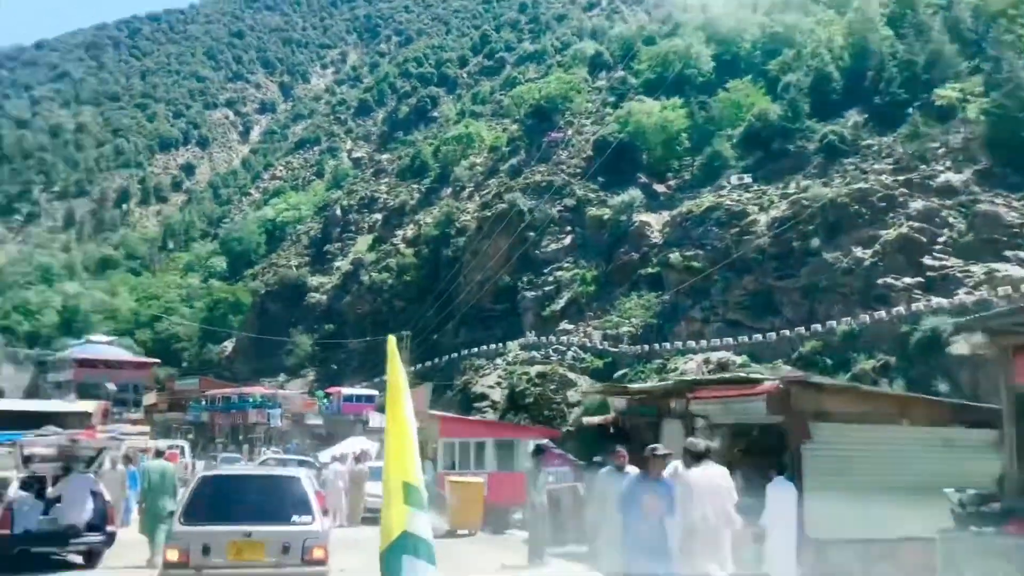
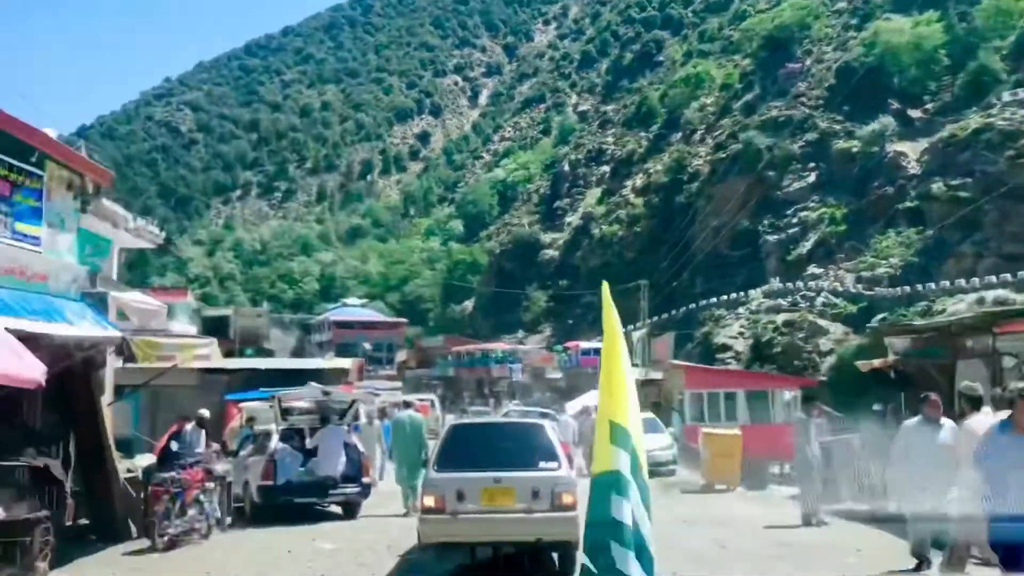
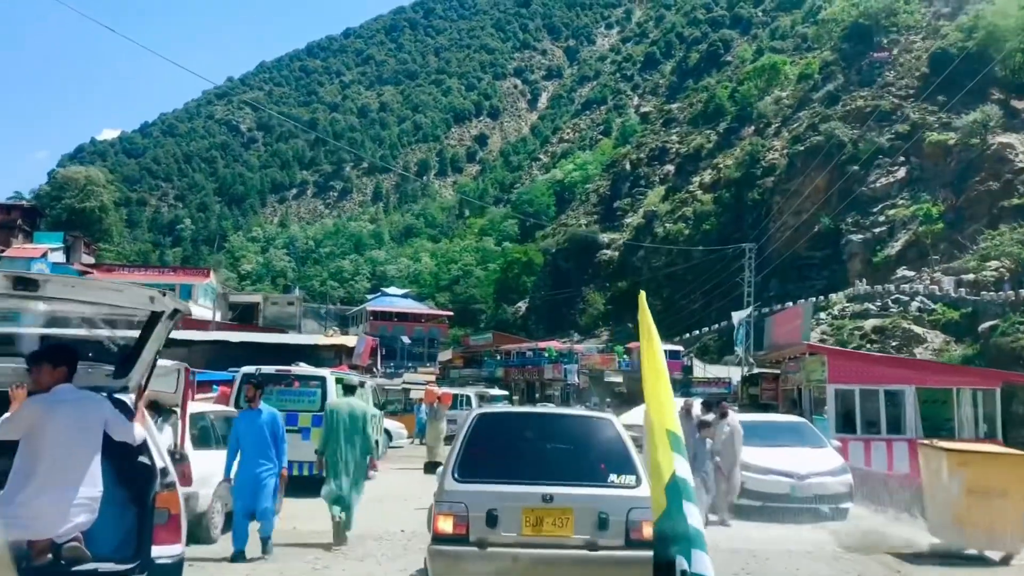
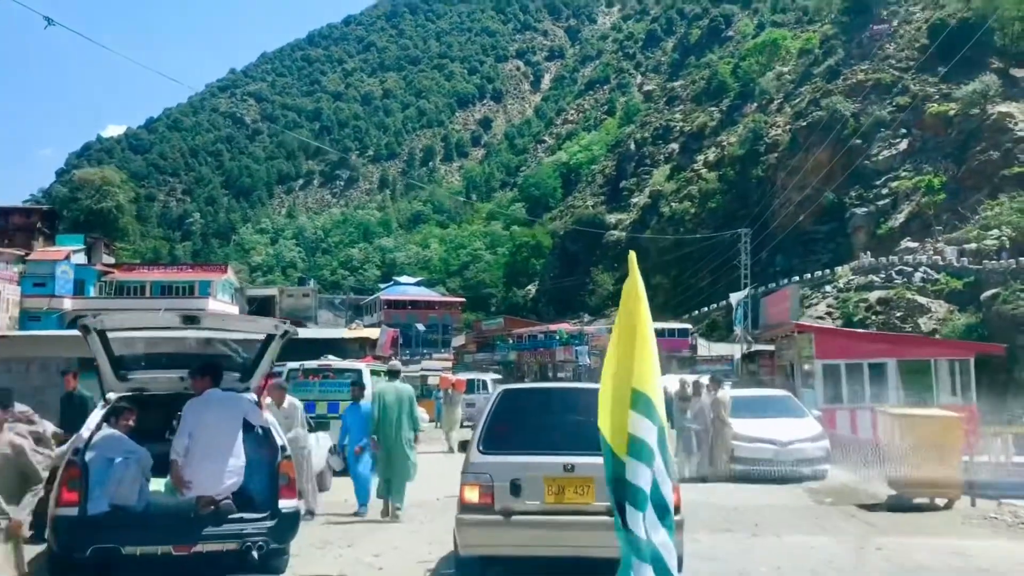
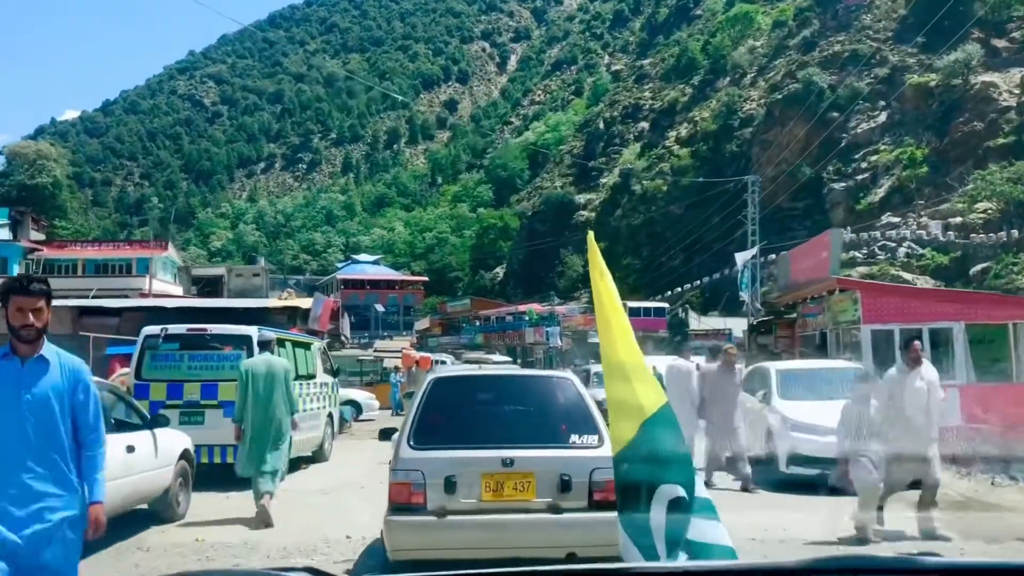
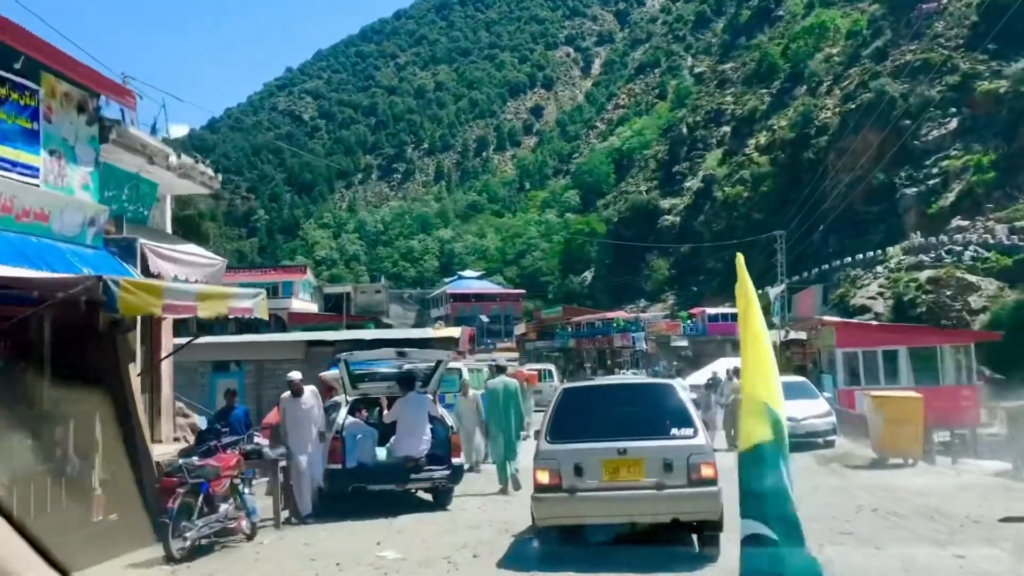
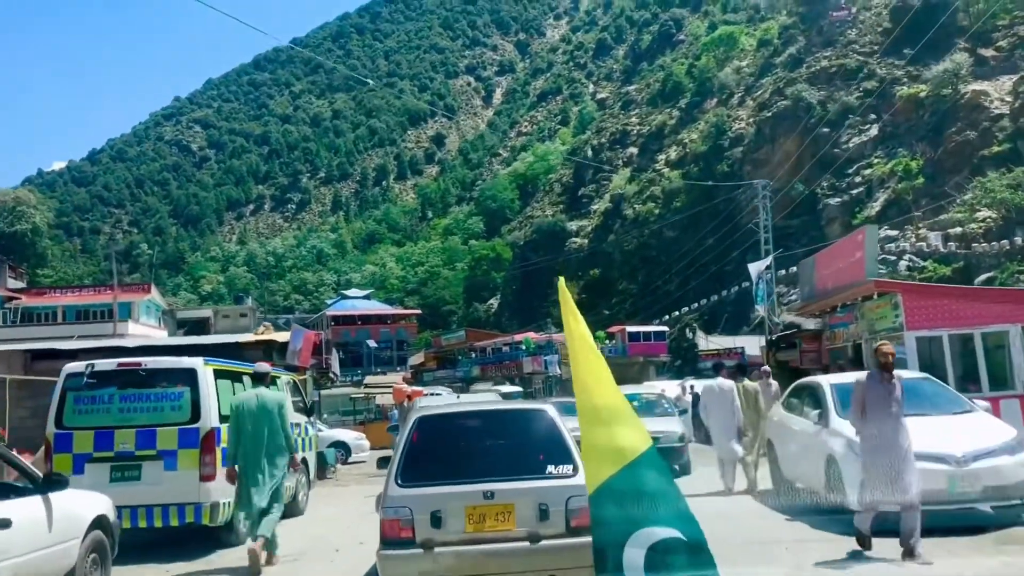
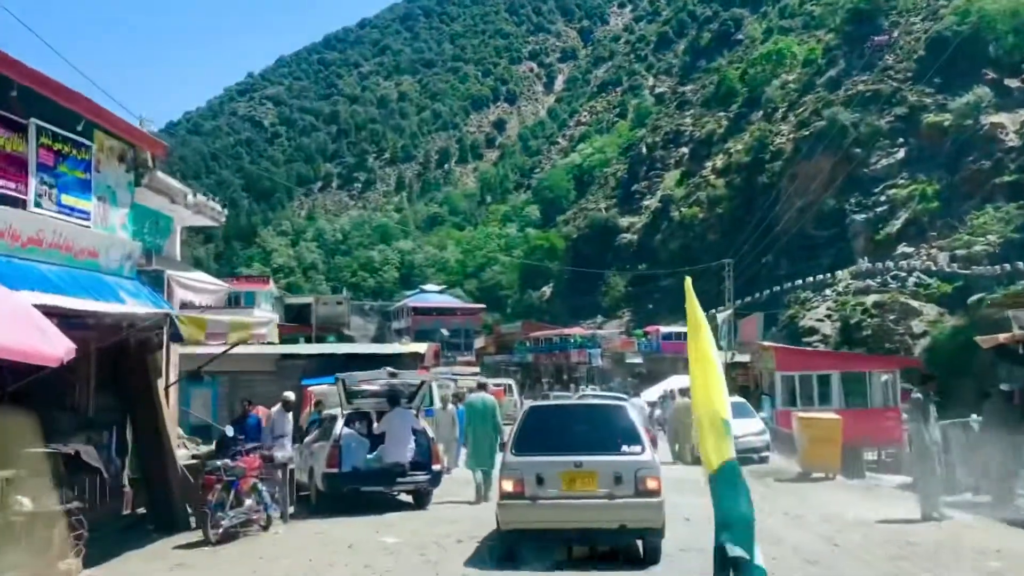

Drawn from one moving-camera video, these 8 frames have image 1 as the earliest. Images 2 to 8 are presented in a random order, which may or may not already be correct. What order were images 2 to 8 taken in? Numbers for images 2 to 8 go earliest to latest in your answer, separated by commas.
2, 8, 6, 4, 3, 5, 7
